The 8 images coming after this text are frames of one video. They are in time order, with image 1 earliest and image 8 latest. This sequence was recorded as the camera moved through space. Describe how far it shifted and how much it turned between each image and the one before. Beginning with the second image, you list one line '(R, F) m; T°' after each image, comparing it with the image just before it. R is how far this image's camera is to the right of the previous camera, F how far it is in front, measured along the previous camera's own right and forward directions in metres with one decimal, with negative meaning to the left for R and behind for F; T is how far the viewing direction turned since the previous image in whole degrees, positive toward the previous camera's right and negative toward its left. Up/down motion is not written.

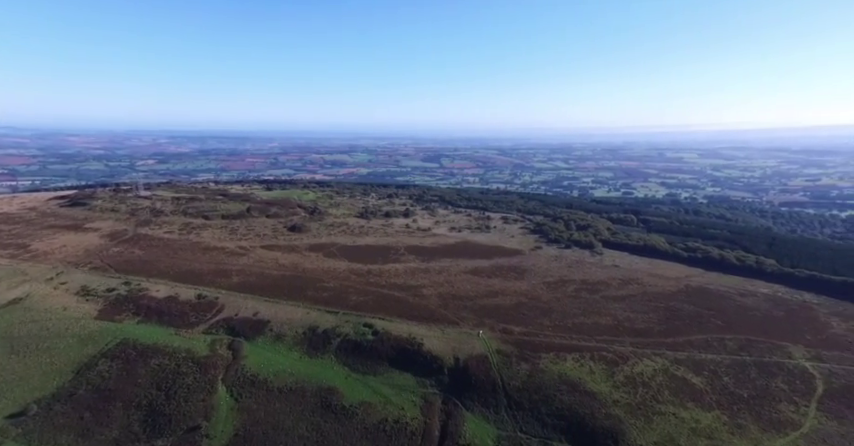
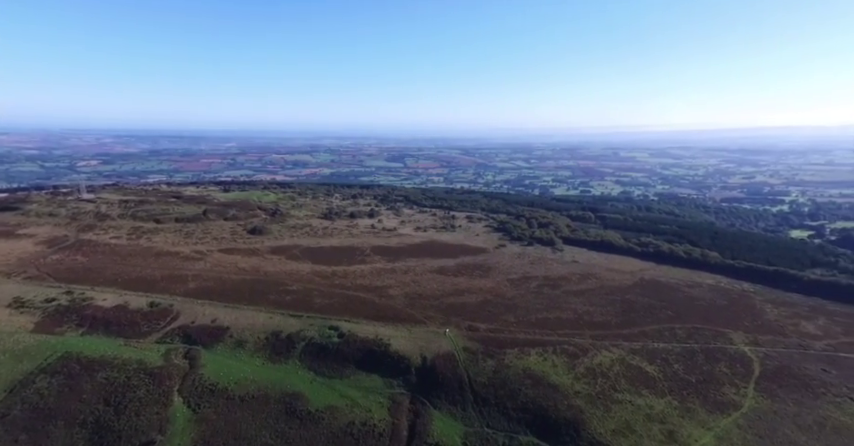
(-0.4, -0.1) m; +5°
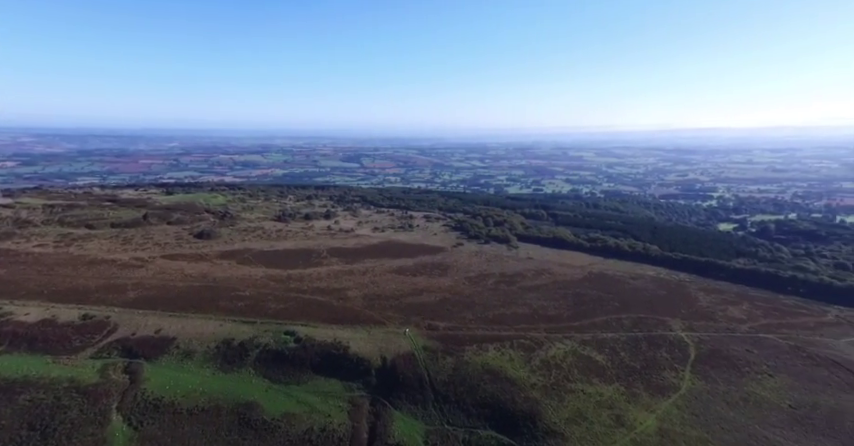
(-0.6, -0.1) m; +7°
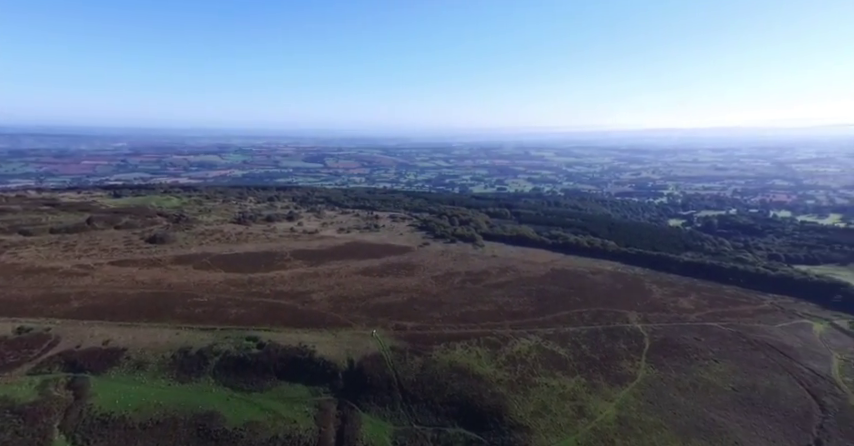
(-0.6, 0.0) m; +6°
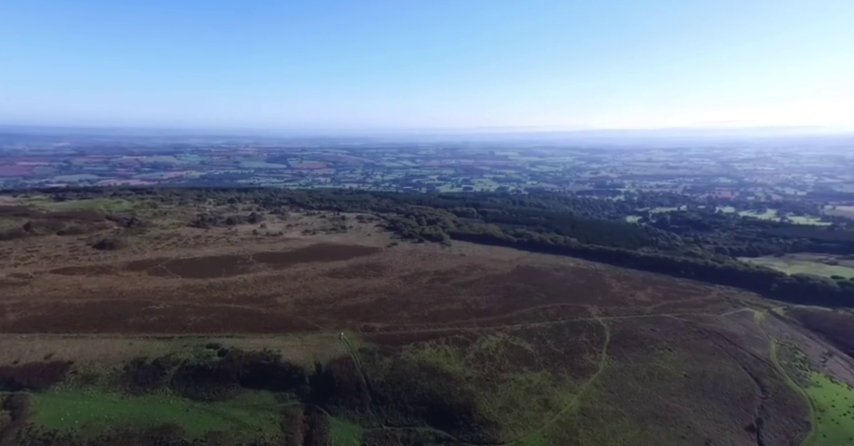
(-0.5, 0.0) m; +5°
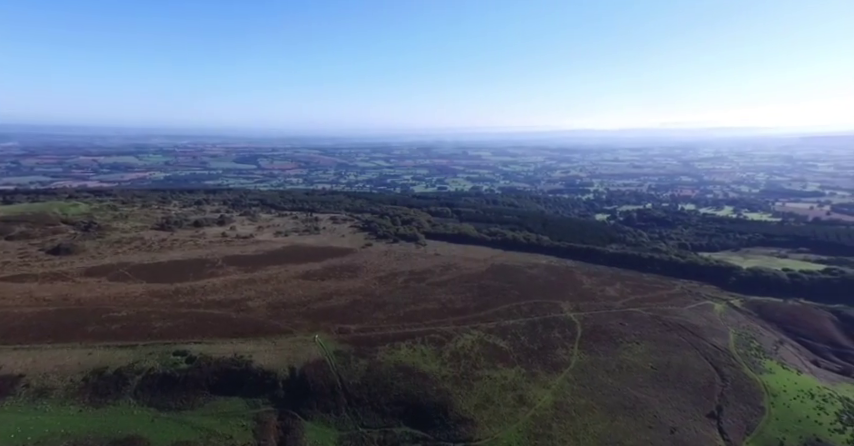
(-0.4, +0.1) m; +4°
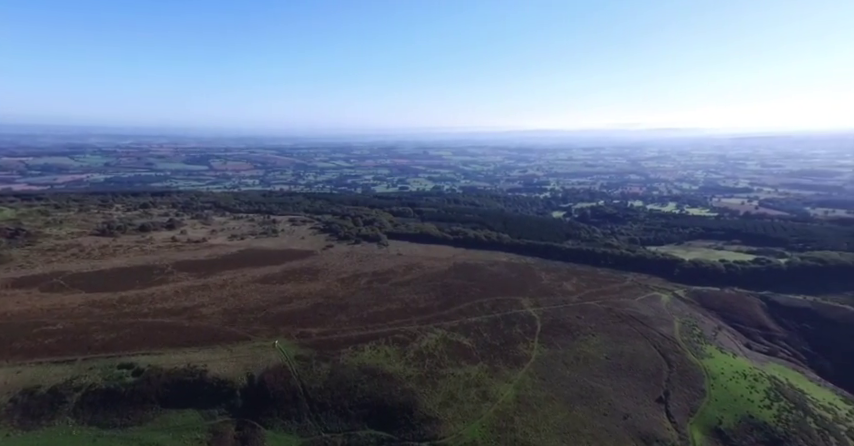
(-0.5, +0.1) m; +6°
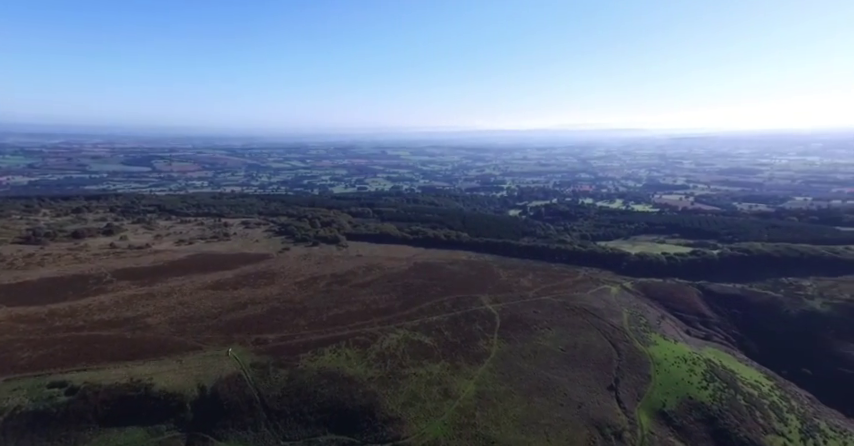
(-0.4, +0.1) m; +6°
